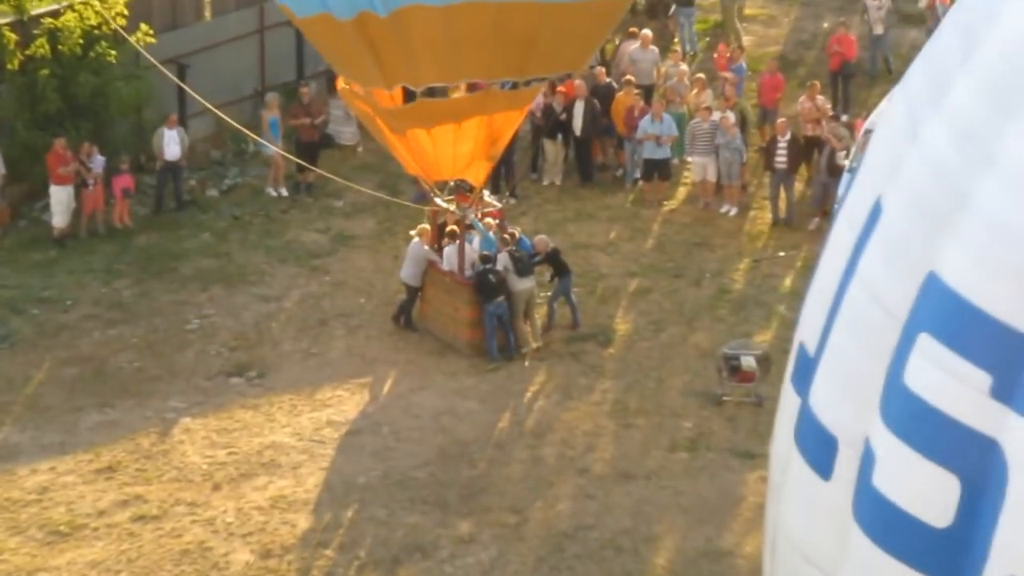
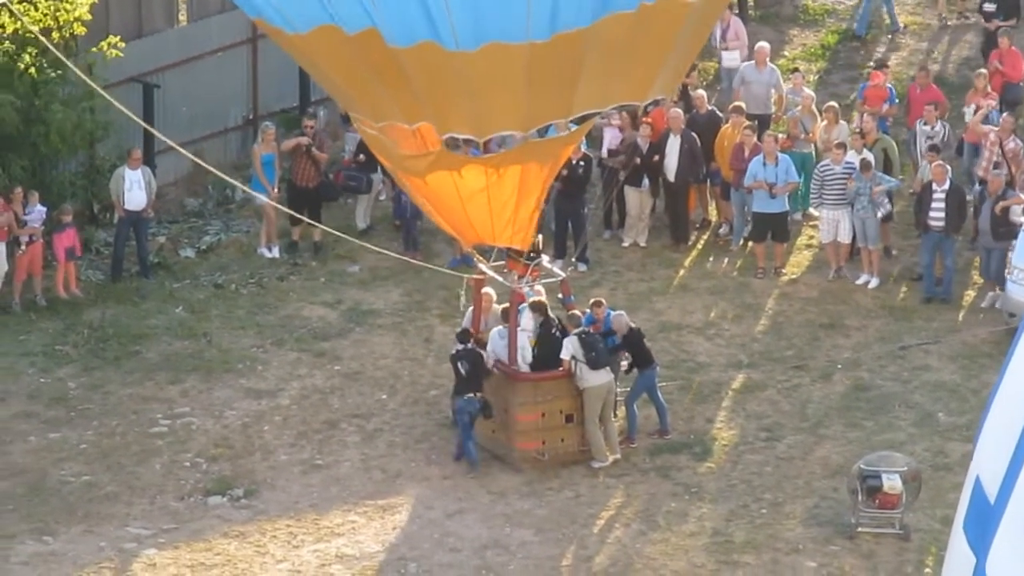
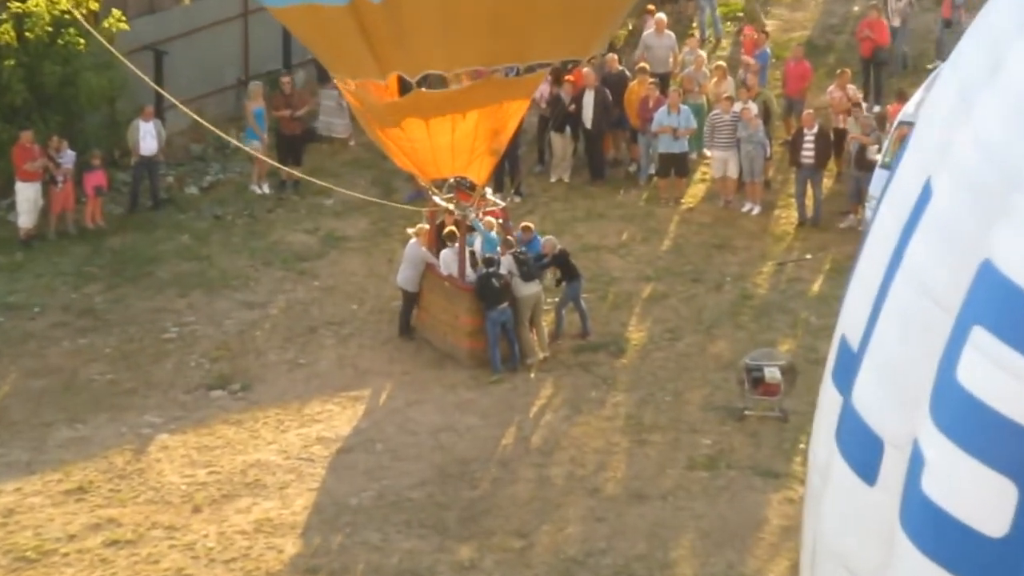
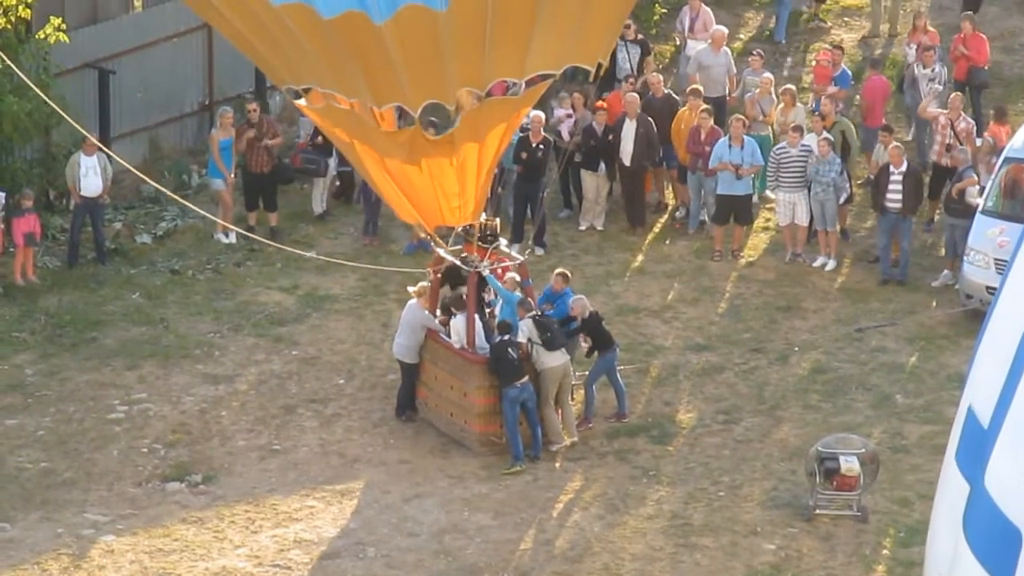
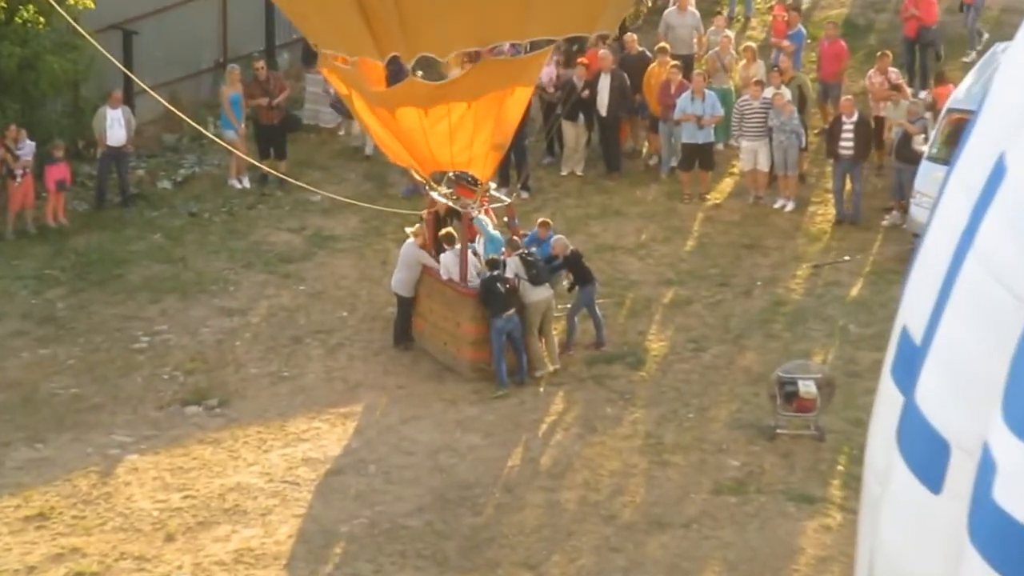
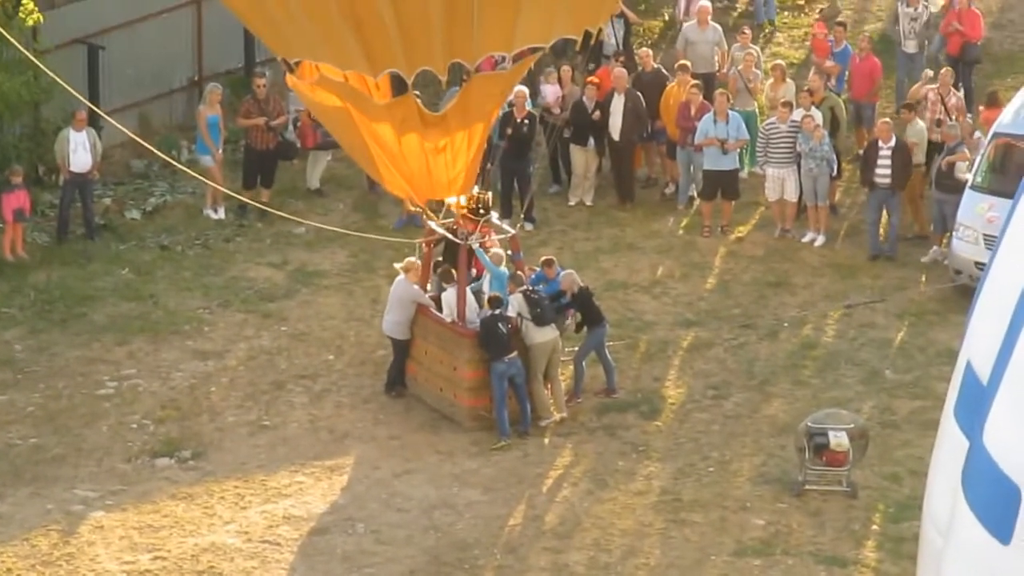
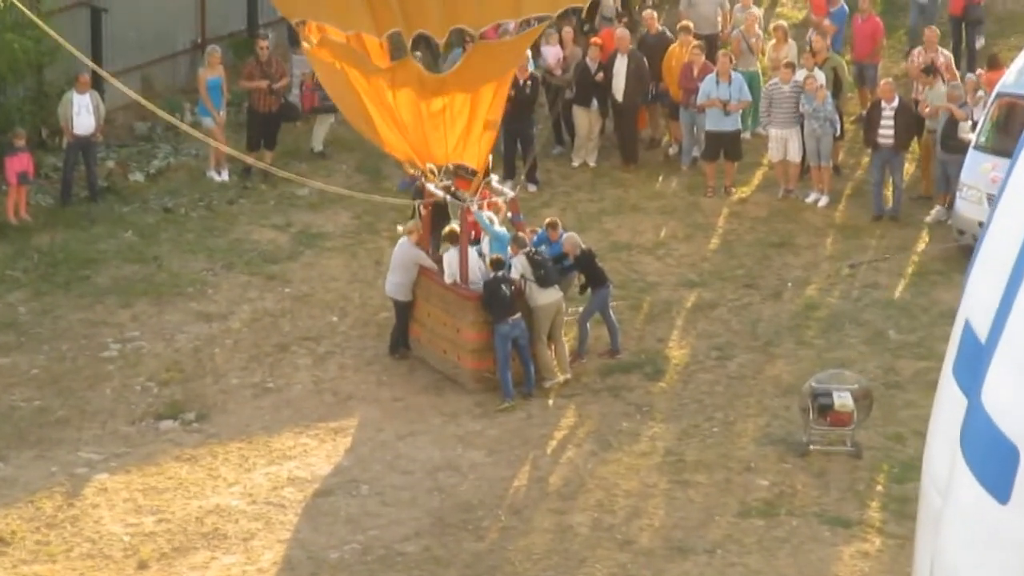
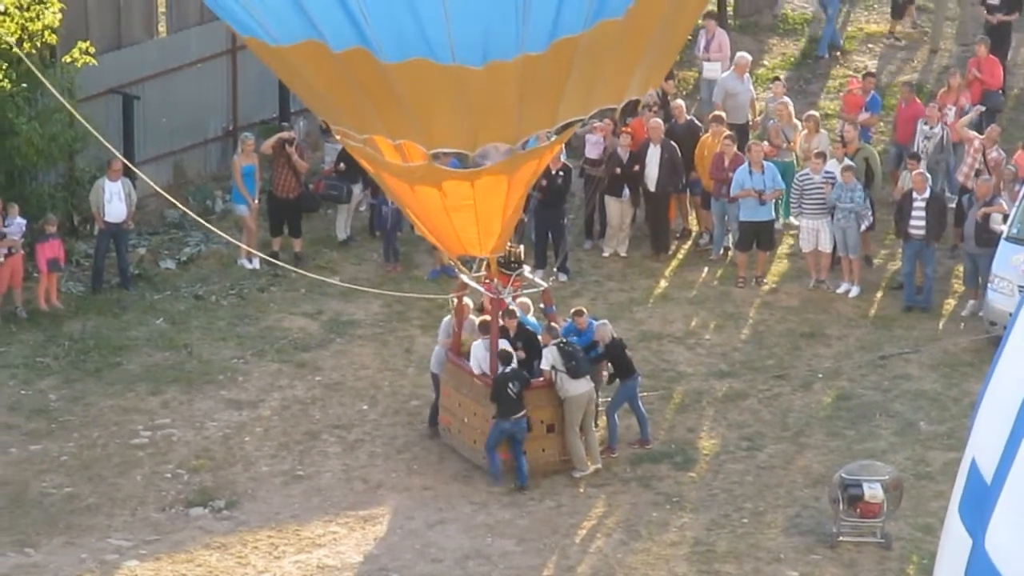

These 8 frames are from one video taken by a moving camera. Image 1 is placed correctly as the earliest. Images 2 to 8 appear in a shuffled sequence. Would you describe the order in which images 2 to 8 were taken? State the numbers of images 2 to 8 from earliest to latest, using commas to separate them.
3, 5, 7, 6, 4, 8, 2
